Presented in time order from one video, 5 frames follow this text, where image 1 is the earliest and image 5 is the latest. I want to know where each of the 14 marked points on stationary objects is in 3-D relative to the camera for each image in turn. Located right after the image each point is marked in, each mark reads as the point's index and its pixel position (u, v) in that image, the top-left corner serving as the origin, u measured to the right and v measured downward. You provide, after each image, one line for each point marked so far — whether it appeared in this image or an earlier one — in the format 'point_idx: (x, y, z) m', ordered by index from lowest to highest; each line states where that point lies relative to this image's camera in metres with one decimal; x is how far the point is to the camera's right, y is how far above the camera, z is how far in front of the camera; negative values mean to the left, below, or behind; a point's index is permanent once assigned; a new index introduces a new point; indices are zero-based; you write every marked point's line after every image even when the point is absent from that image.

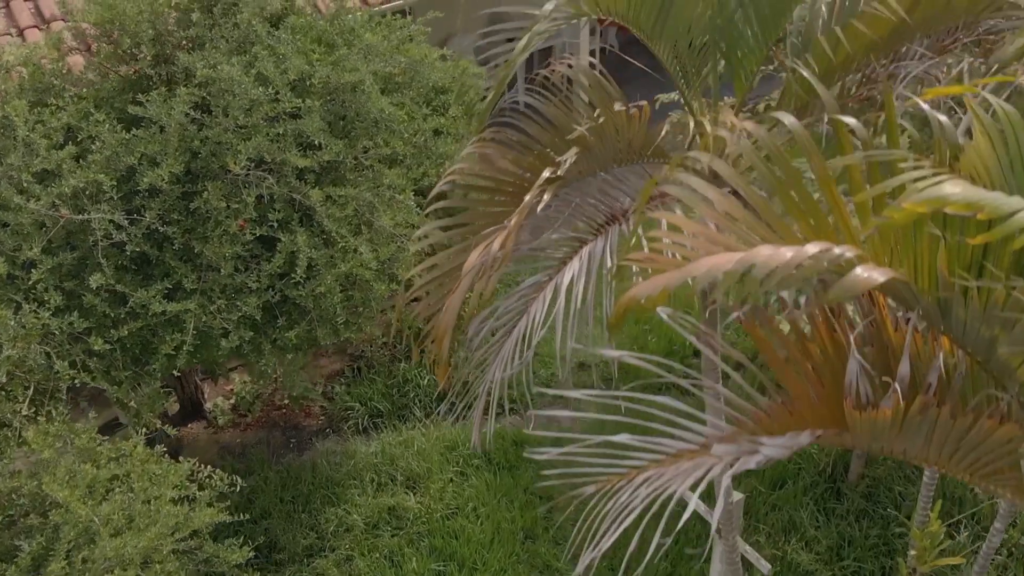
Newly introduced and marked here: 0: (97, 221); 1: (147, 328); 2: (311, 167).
0: (-1.4, +0.2, +4.8) m
1: (-1.2, -0.1, +4.9) m
2: (-0.7, +0.4, +5.2) m
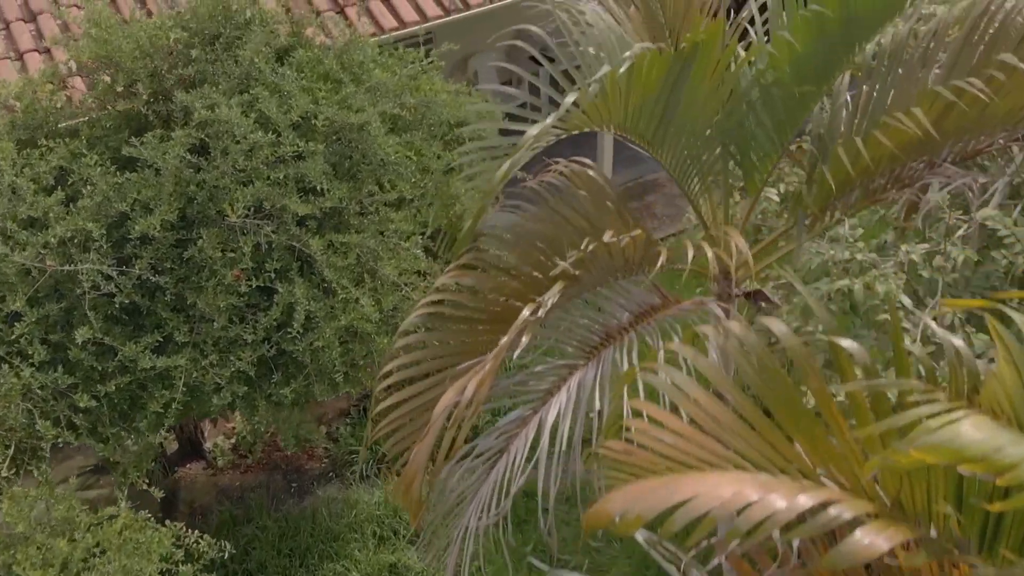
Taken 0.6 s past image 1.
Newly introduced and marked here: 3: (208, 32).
0: (-1.4, +0.1, +4.6) m
1: (-1.2, -0.3, +4.7) m
2: (-0.7, +0.3, +5.0) m
3: (-1.1, +0.9, +5.2) m
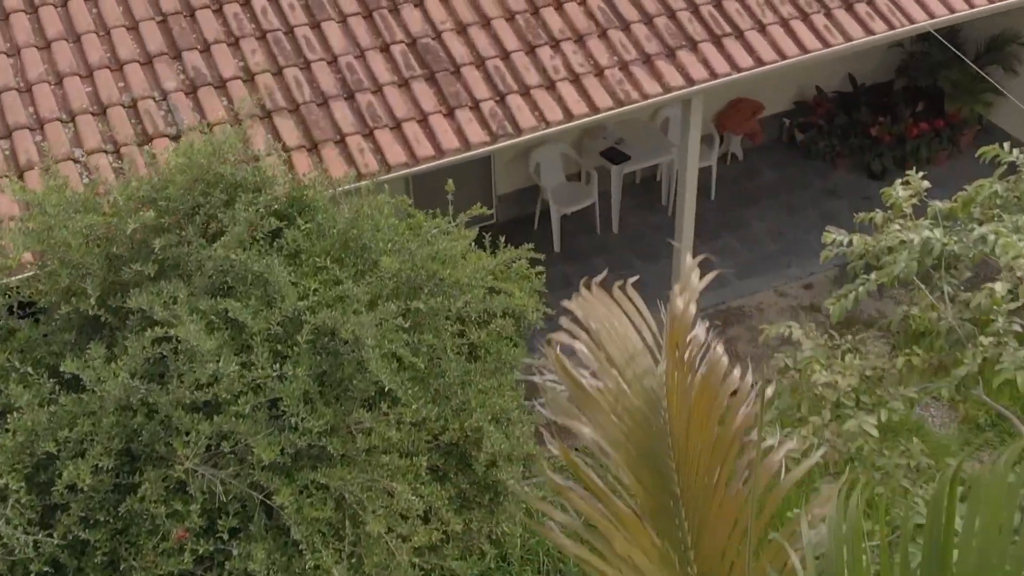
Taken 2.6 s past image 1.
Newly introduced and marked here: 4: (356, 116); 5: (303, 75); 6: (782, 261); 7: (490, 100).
0: (-1.4, -0.7, +3.8) m
1: (-1.2, -1.0, +3.9) m
2: (-0.6, -0.5, +4.1) m
3: (-1.0, +0.3, +4.3) m
4: (-0.6, +0.7, +5.5) m
5: (-0.8, +0.8, +5.6) m
6: (+1.4, +0.1, +7.2) m
7: (-0.1, +0.7, +5.7) m
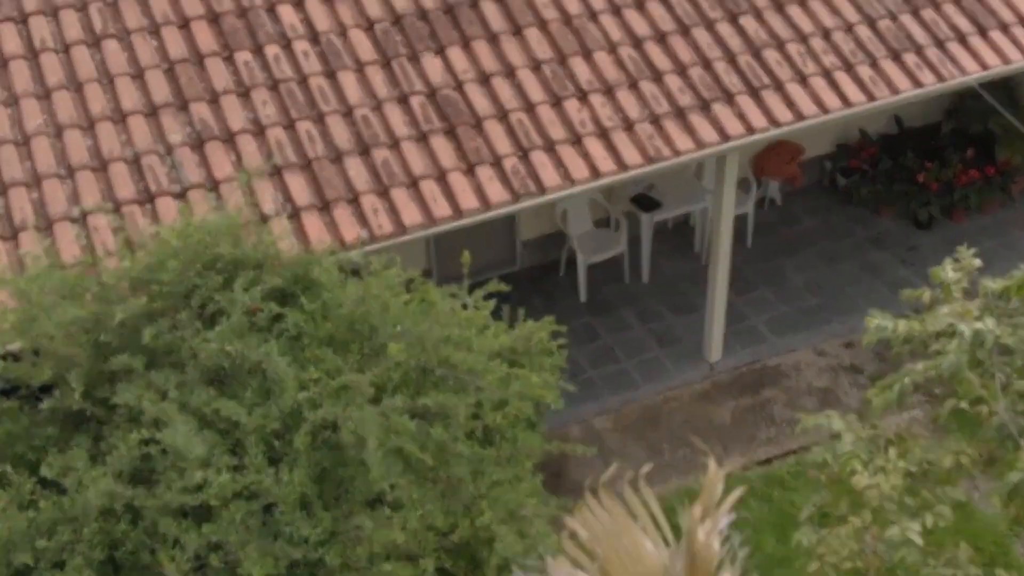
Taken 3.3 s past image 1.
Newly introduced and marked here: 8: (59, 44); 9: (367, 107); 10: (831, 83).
0: (-1.3, -0.9, +3.5) m
1: (-1.2, -1.3, +3.6) m
2: (-0.6, -0.7, +3.8) m
3: (-1.0, 0.0, +4.1) m
4: (-0.5, +0.4, +5.2) m
5: (-0.7, +0.6, +5.3) m
6: (+1.5, -0.2, +6.9) m
7: (0.0, +0.5, +5.3) m
8: (-1.7, +0.9, +5.5) m
9: (-0.6, +0.7, +5.4) m
10: (+1.3, +0.8, +5.7) m
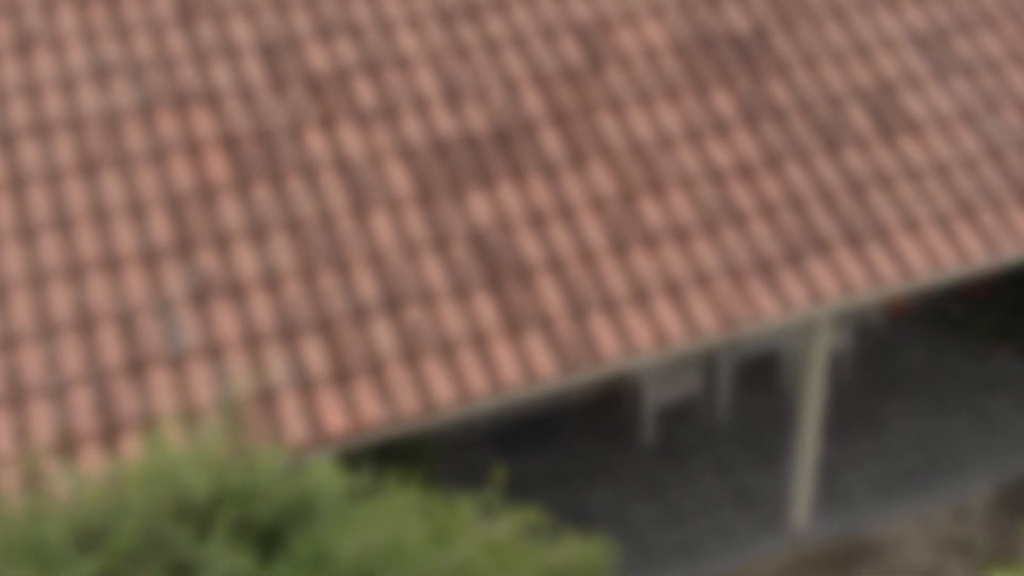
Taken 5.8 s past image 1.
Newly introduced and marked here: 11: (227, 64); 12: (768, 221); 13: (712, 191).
0: (-1.3, -1.5, +2.8) m
1: (-1.2, -1.9, +2.9) m
2: (-0.6, -1.3, +3.1) m
3: (-0.9, -0.6, +3.3) m
4: (-0.4, -0.2, +4.5) m
5: (-0.6, 0.0, +4.6) m
6: (+1.7, -0.8, +6.0) m
7: (+0.2, -0.1, +4.5) m
8: (-1.5, +0.4, +4.8) m
9: (-0.4, +0.1, +4.7) m
10: (+1.5, +0.2, +4.8) m
11: (-1.0, +0.8, +5.1) m
12: (+0.9, +0.2, +4.8) m
13: (+0.7, +0.3, +4.9) m
